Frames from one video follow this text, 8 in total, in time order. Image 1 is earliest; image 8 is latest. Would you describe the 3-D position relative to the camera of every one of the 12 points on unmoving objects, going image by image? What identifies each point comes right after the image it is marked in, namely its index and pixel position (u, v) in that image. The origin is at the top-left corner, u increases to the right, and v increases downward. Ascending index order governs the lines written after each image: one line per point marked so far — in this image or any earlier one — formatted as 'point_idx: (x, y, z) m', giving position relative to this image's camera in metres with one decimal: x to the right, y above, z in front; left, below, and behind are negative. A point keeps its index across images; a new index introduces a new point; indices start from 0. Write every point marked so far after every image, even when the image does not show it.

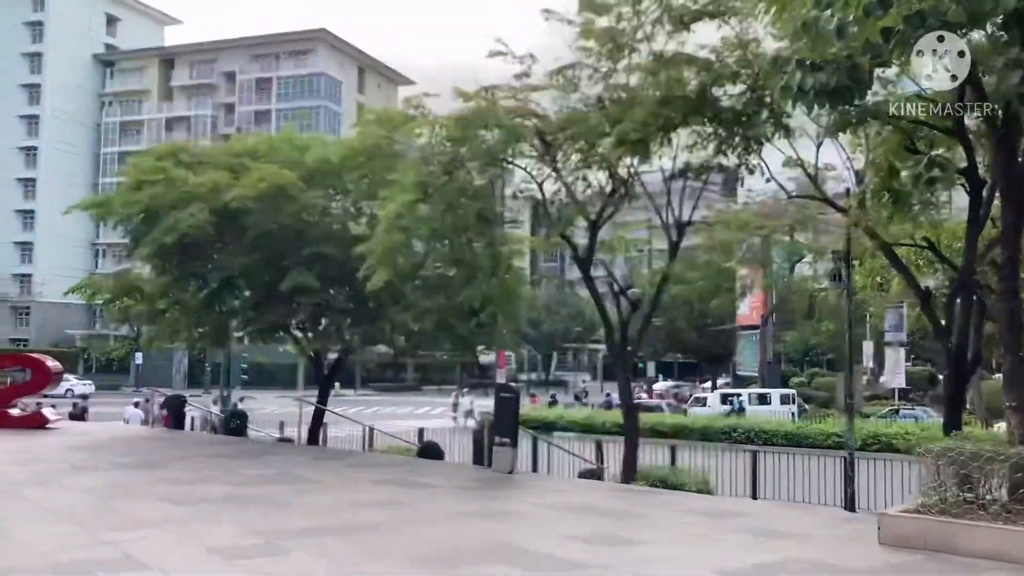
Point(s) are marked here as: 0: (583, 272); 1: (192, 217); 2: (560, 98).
0: (+1.3, +0.3, +16.6) m
1: (-6.2, +1.4, +17.9) m
2: (+0.9, +3.4, +16.3) m
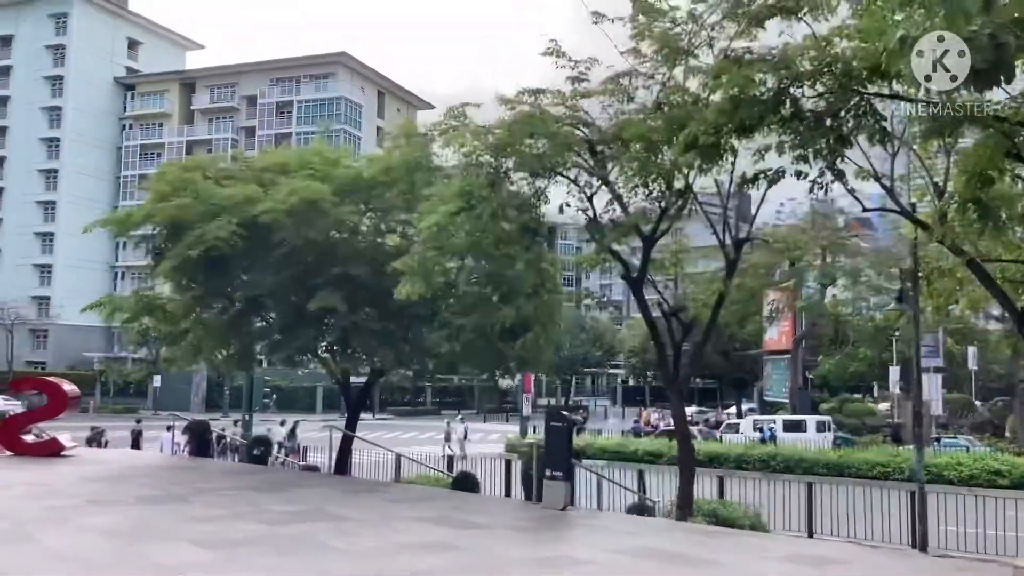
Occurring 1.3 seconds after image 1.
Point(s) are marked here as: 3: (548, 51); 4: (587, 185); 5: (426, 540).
0: (+2.1, -0.1, +15.5) m
1: (-5.4, +1.1, +16.9) m
2: (+1.7, +3.0, +15.3) m
3: (+0.6, +3.9, +15.3) m
4: (+1.2, +1.7, +15.3) m
5: (-1.0, -2.9, +10.7) m
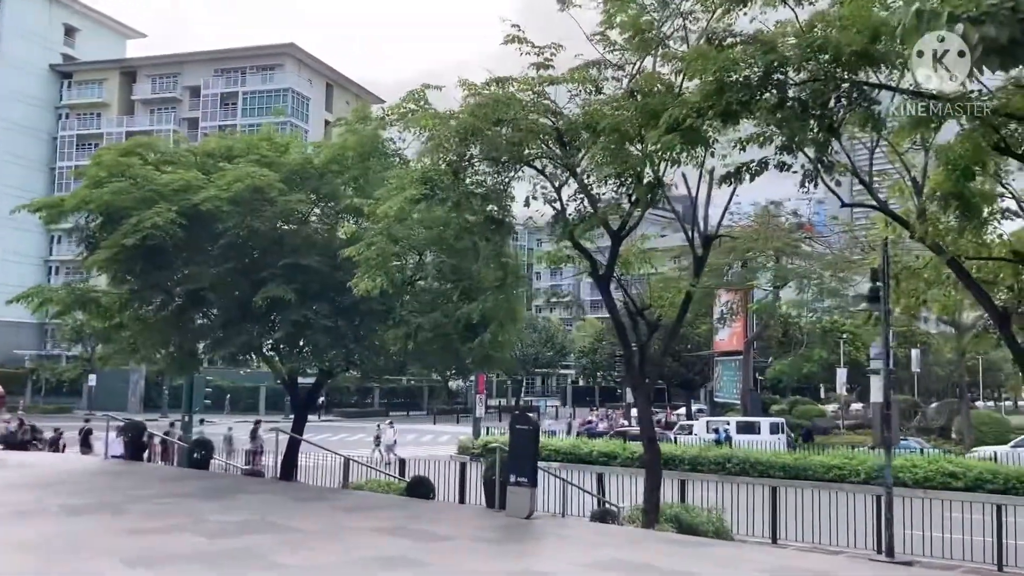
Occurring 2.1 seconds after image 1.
0: (+1.4, 0.0, +14.8) m
1: (-6.1, +1.2, +15.8) m
2: (+1.1, +3.1, +14.6) m
3: (0.0, +4.0, +14.5) m
4: (+0.6, +1.8, +14.6) m
5: (-1.4, -2.8, +9.8) m
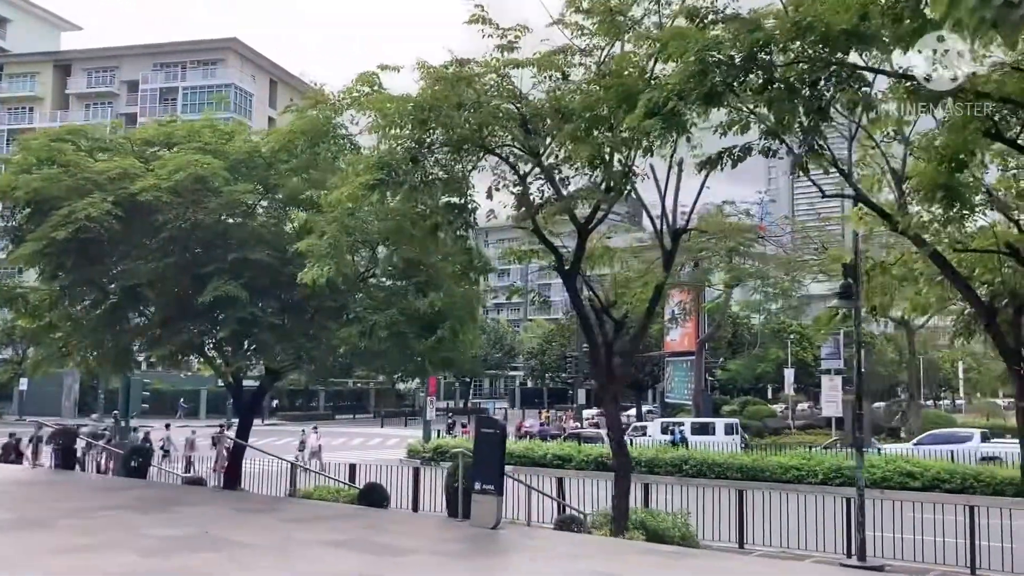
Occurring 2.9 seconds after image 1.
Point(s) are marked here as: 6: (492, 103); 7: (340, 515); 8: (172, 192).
0: (+0.9, +0.1, +14.1) m
1: (-6.7, +1.3, +14.7) m
2: (+0.5, +3.1, +13.8) m
3: (-0.5, +4.0, +13.7) m
4: (+0.1, +1.9, +13.9) m
5: (-1.7, -2.8, +9.0) m
6: (-0.3, +2.6, +13.1) m
7: (-2.4, -3.2, +13.1) m
8: (-5.7, +1.6, +15.3) m
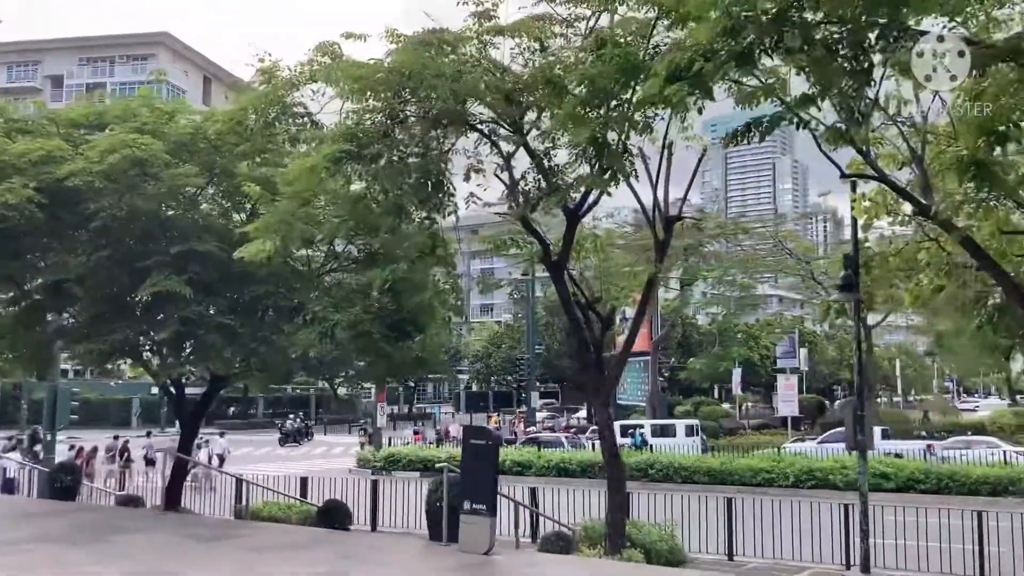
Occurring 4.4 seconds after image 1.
0: (+0.6, +0.2, +12.7) m
1: (-7.0, +1.3, +12.8) m
2: (+0.2, +3.2, +12.5) m
3: (-0.8, +4.1, +12.3) m
4: (-0.2, +2.0, +12.5) m
5: (-1.6, -2.7, +7.5) m
6: (-0.5, +2.7, +11.7) m
7: (-2.6, -3.2, +11.5) m
8: (-6.0, +1.6, +13.5) m
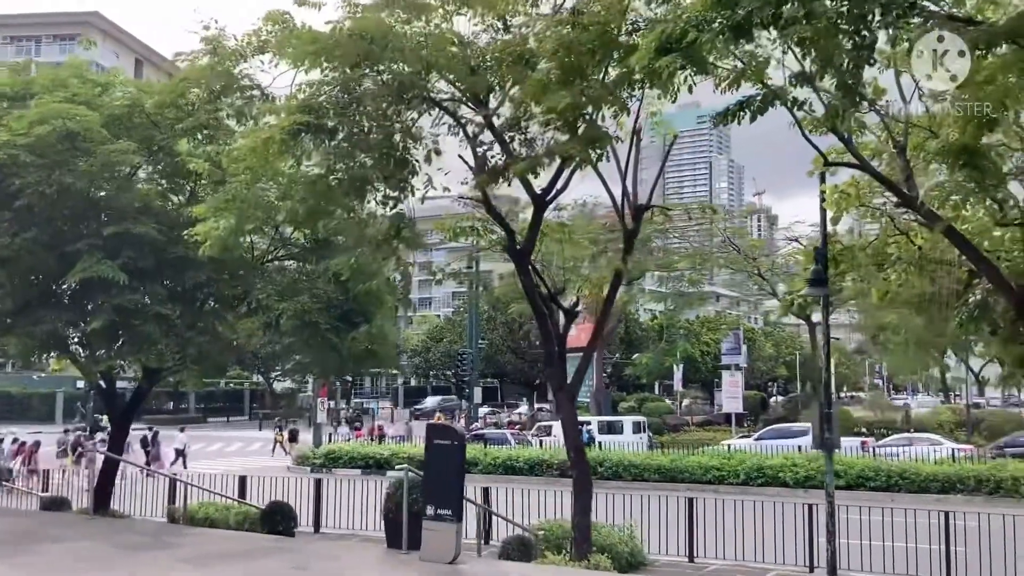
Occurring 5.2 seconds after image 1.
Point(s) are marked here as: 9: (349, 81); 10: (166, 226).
0: (+0.1, +0.3, +12.0) m
1: (-7.5, +1.5, +11.6) m
2: (-0.2, +3.4, +11.7) m
3: (-1.2, +4.3, +11.5) m
4: (-0.6, +2.1, +11.7) m
5: (-1.7, -2.5, +6.6) m
6: (-0.9, +2.9, +10.9) m
7: (-3.0, -3.0, +10.6) m
8: (-6.5, +1.8, +12.3) m
9: (-2.0, +2.4, +11.0) m
10: (-5.0, +0.9, +13.3) m
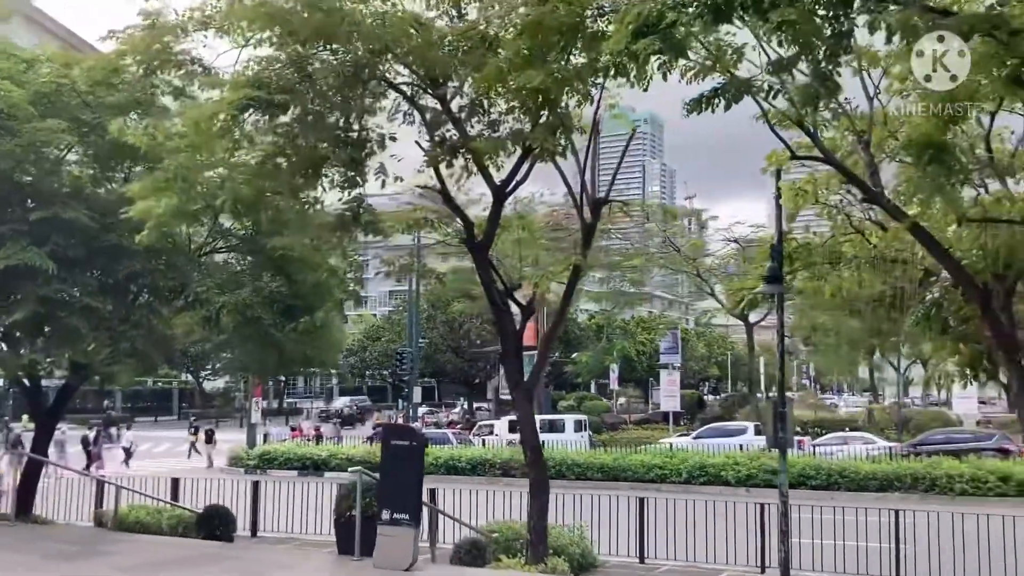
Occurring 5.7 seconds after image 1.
0: (-0.4, +0.4, +11.6) m
1: (-8.0, +1.7, +10.6) m
2: (-0.7, +3.4, +11.3) m
3: (-1.7, +4.4, +10.9) m
4: (-1.1, +2.2, +11.2) m
5: (-1.9, -2.5, +6.1) m
6: (-1.3, +2.9, +10.4) m
7: (-3.5, -2.9, +9.9) m
8: (-7.0, +2.0, +11.4) m
9: (-2.5, +2.5, +10.5) m
10: (-5.6, +1.0, +12.5) m
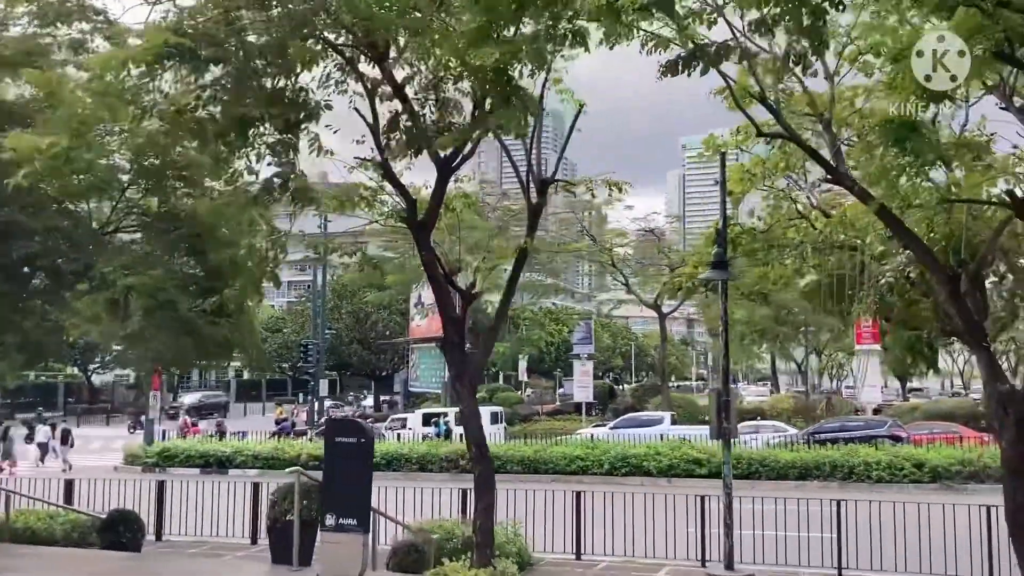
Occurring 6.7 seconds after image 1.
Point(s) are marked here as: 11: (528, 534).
0: (-1.1, +0.6, +10.7) m
1: (-8.5, +1.9, +8.9) m
2: (-1.3, +3.6, +10.4) m
3: (-2.2, +4.6, +9.9) m
4: (-1.7, +2.4, +10.3) m
5: (-2.0, -2.3, +5.1) m
6: (-1.8, +3.1, +9.4) m
7: (-4.0, -2.7, +8.8) m
8: (-7.6, +2.2, +9.8) m
9: (-2.9, +2.7, +9.4) m
10: (-6.3, +1.2, +11.0) m
11: (+0.3, -4.1, +15.1) m
